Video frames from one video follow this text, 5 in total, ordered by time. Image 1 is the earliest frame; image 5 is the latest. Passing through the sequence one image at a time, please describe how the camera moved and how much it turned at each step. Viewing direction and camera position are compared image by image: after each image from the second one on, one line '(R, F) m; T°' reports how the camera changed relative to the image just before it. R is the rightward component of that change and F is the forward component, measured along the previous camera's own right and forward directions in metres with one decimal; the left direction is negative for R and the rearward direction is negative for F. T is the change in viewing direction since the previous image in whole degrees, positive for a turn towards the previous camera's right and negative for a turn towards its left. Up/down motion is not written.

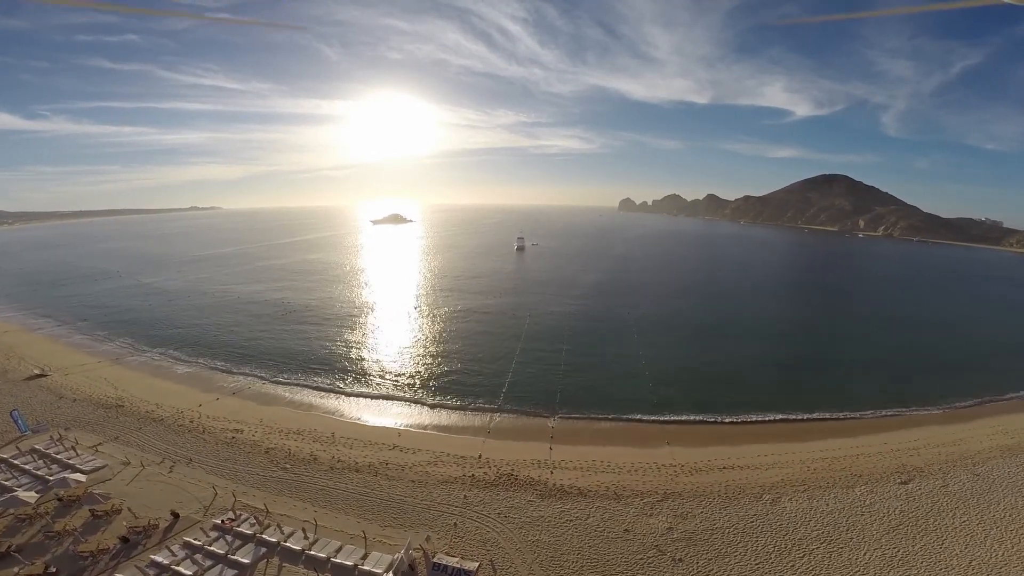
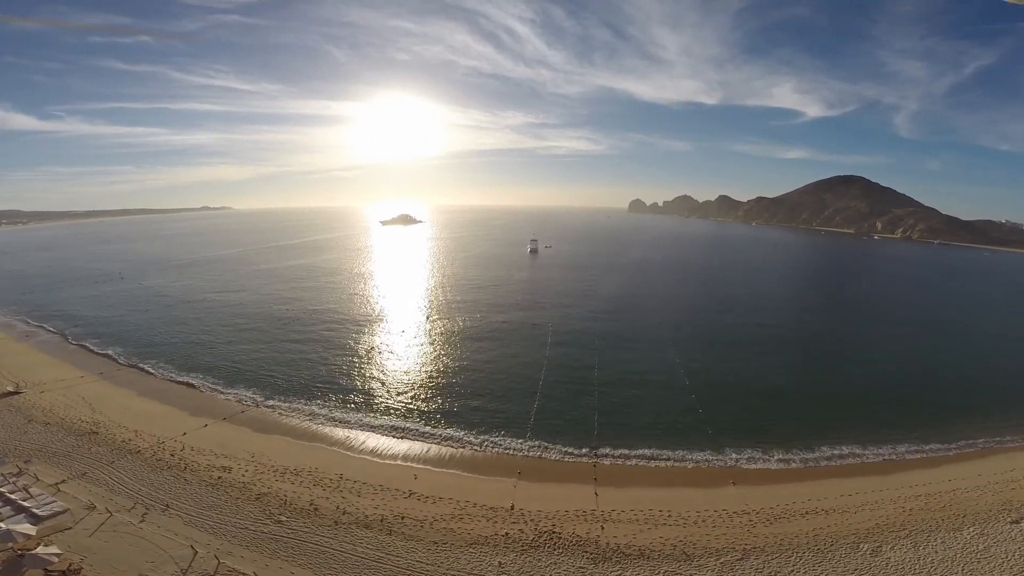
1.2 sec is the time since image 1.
(-1.3, +3.6) m; -1°
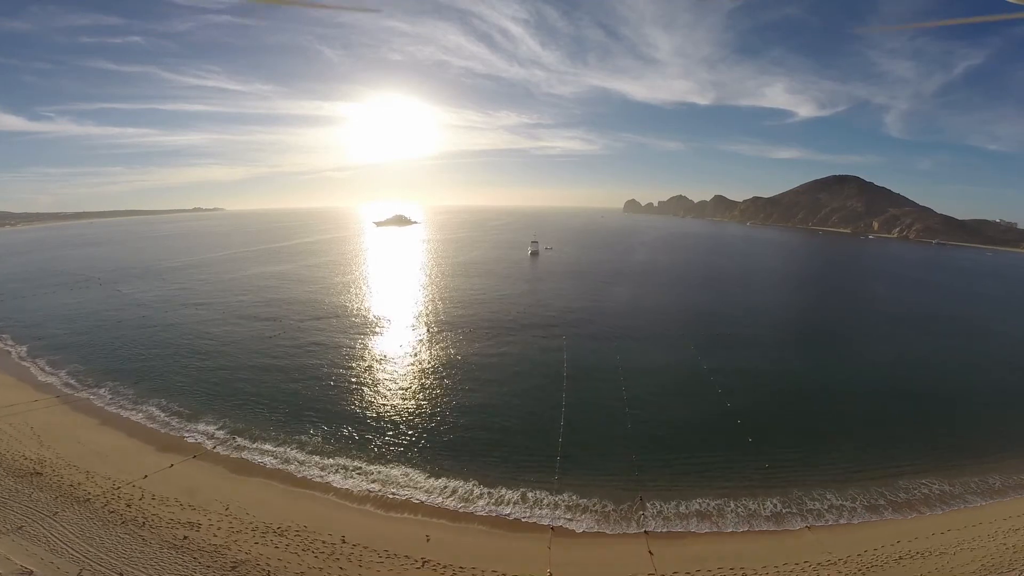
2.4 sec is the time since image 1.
(-1.3, +3.4) m; +1°
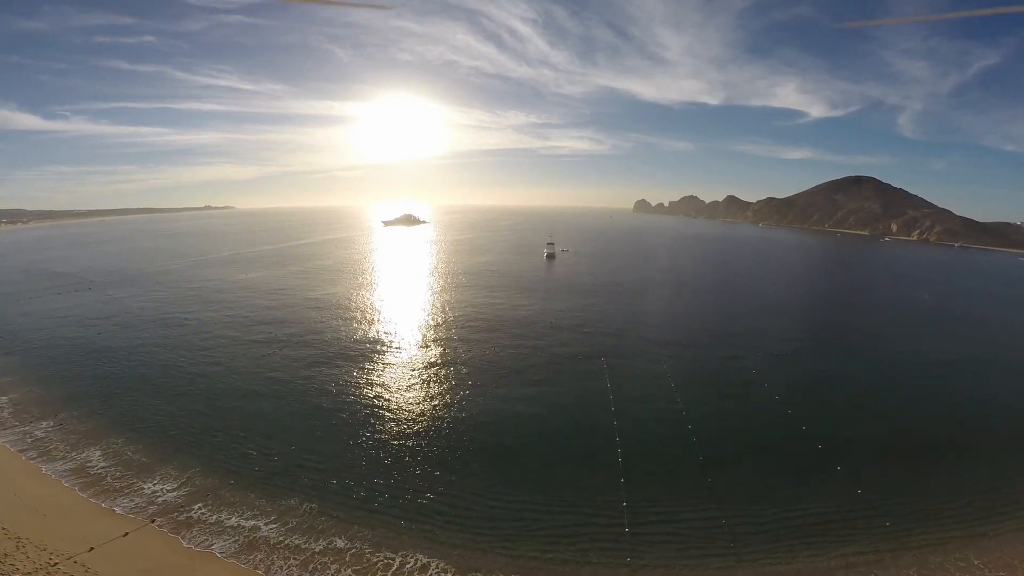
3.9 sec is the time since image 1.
(-1.8, +3.8) m; -1°
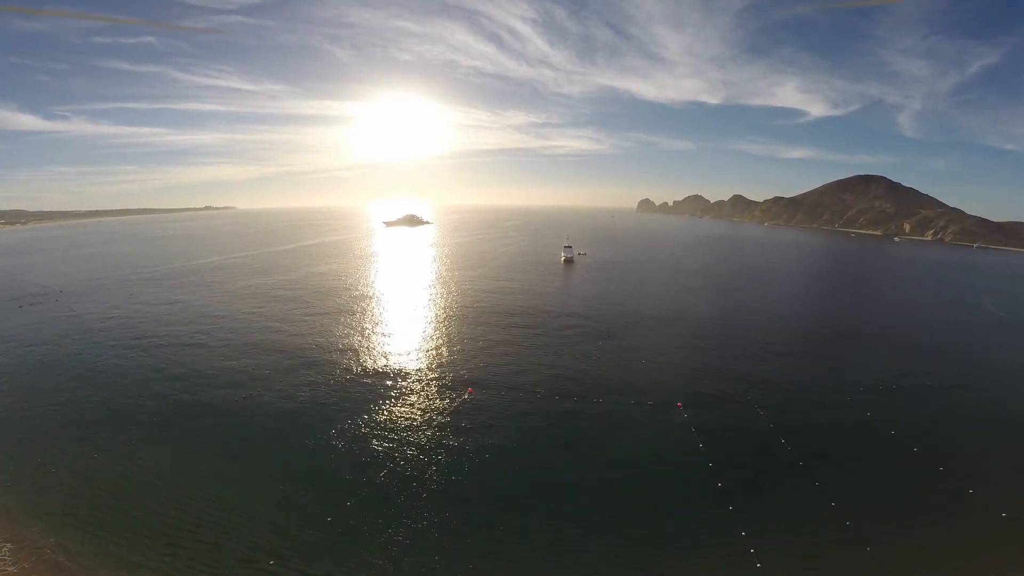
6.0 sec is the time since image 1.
(-3.7, +7.0) m; 0°
